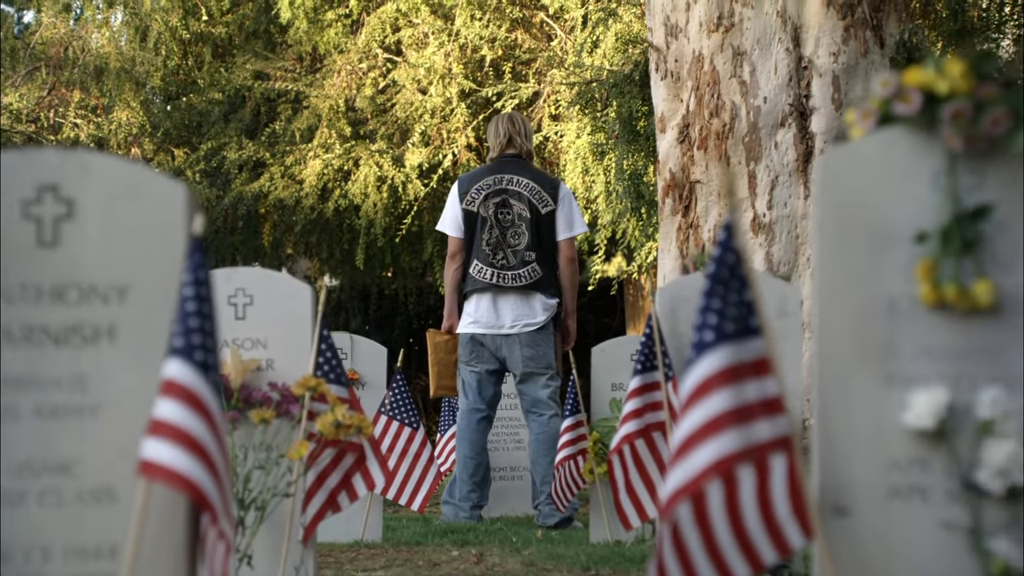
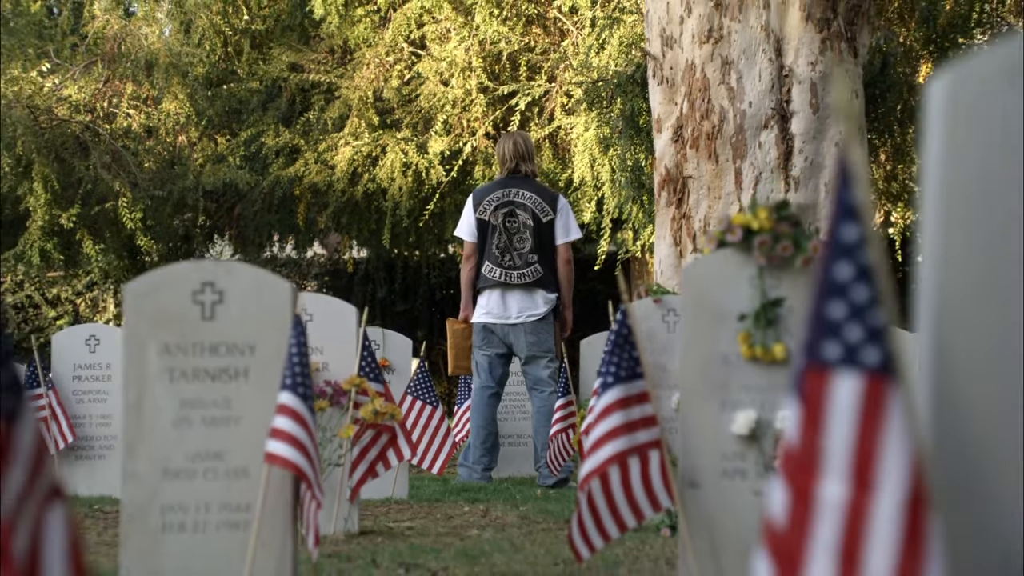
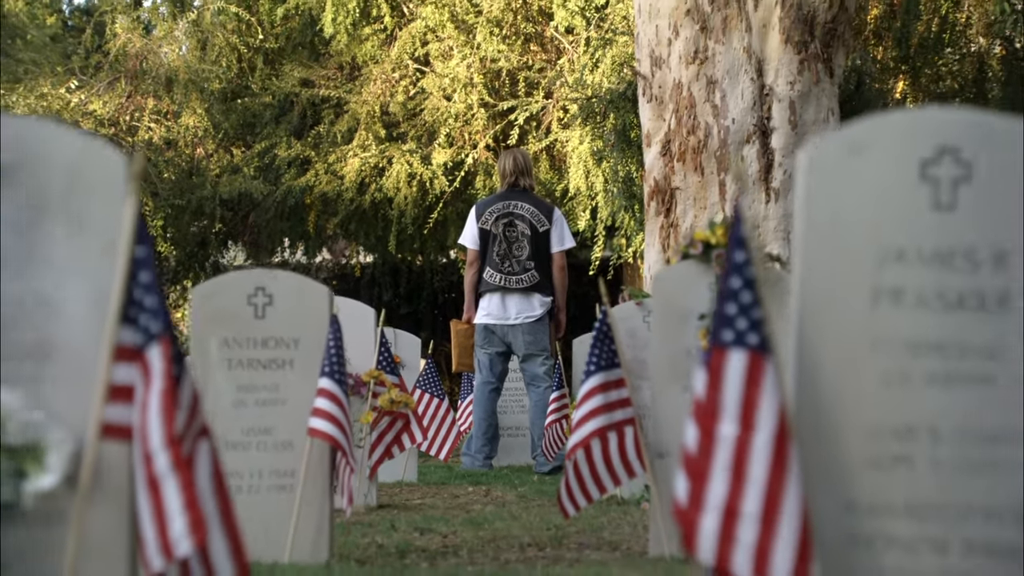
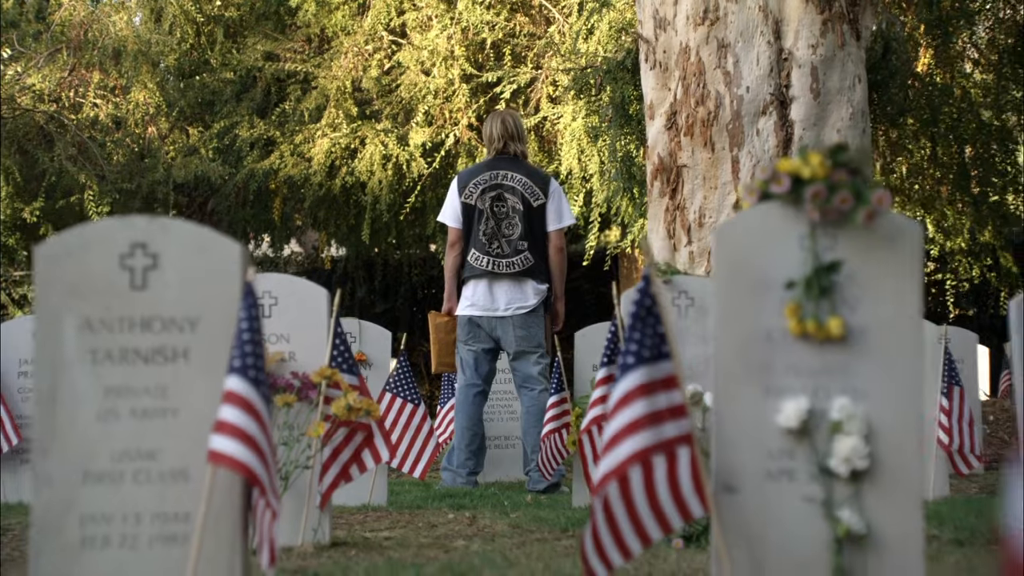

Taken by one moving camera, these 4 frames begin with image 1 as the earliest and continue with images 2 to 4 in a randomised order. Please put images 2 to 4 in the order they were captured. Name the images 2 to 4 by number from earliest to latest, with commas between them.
4, 2, 3
